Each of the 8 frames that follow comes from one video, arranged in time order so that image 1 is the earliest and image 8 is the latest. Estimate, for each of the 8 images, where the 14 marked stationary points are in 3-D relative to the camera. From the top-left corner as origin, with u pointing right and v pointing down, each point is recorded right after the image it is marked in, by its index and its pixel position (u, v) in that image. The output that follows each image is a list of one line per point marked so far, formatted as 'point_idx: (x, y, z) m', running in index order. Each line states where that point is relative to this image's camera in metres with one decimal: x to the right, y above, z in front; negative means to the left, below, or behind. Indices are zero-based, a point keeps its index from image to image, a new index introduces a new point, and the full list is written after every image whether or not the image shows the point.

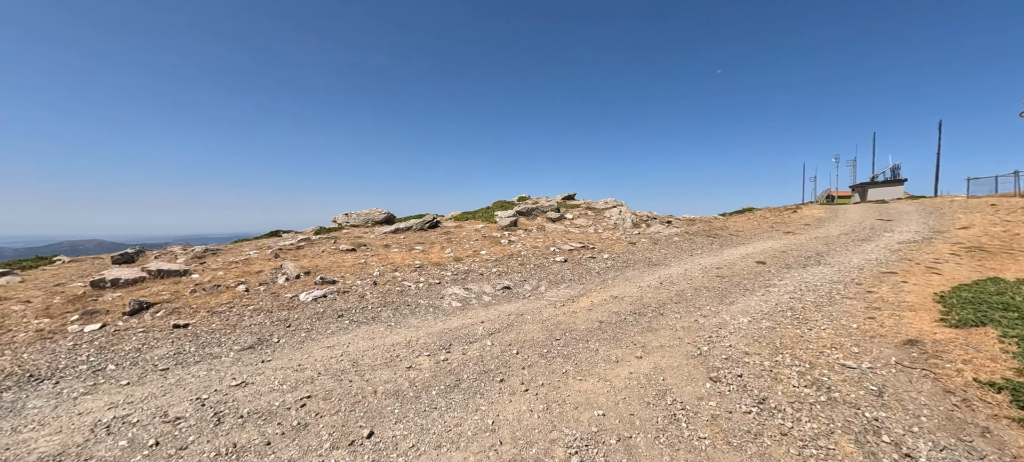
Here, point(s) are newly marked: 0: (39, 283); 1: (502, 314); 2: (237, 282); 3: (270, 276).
0: (-23.1, -2.6, +17.8) m
1: (-0.5, -4.2, +18.1) m
2: (-13.4, -2.5, +17.7) m
3: (-12.7, -2.4, +19.1) m
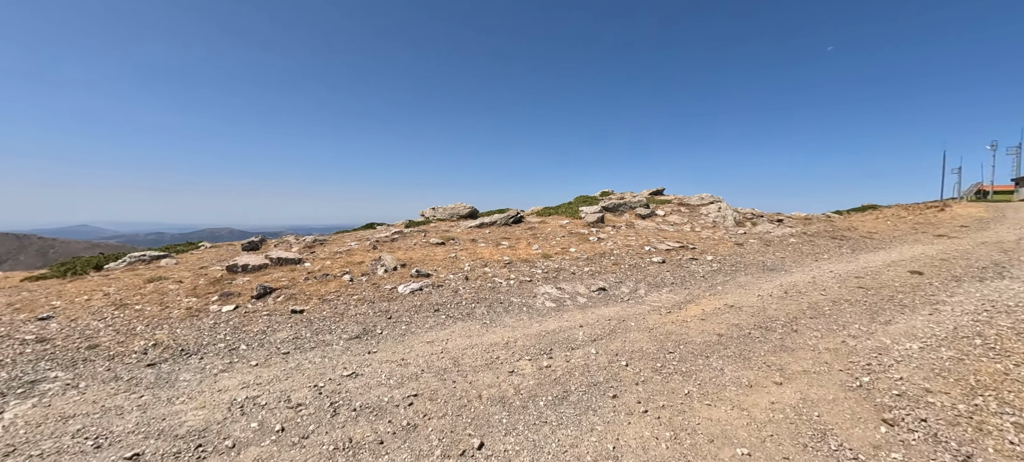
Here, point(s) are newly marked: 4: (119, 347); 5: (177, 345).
0: (-18.1, -2.0, +20.5) m
1: (+4.1, -4.0, +16.5) m
2: (-8.6, -2.1, +18.6) m
3: (-7.7, -1.9, +19.8) m
4: (-12.7, -3.7, +11.7) m
5: (-11.0, -3.8, +12.0) m
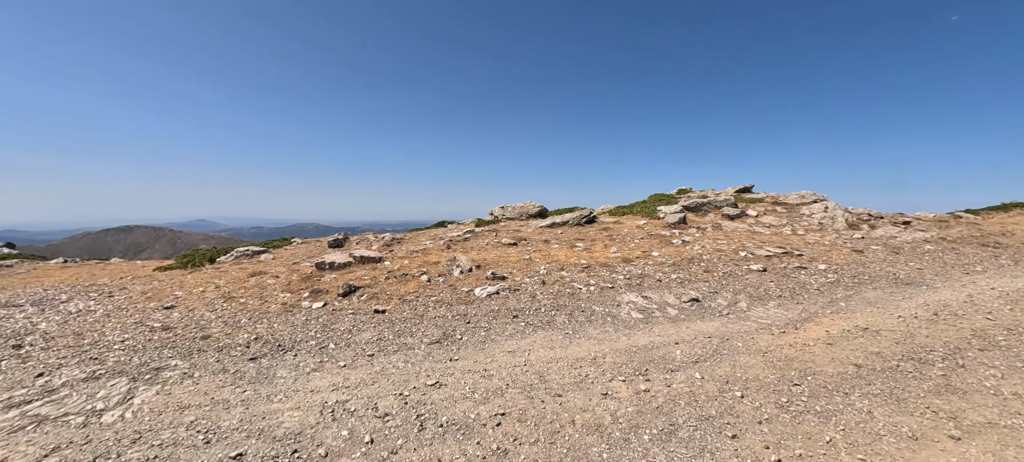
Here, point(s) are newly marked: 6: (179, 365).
0: (-13.7, -1.8, +22.0) m
1: (+7.5, -4.2, +14.5) m
2: (-4.7, -2.1, +18.5) m
3: (-3.5, -1.9, +19.6) m
4: (-9.8, -3.7, +12.5) m
5: (-8.1, -3.7, +12.4) m
6: (-10.0, -4.0, +10.9) m
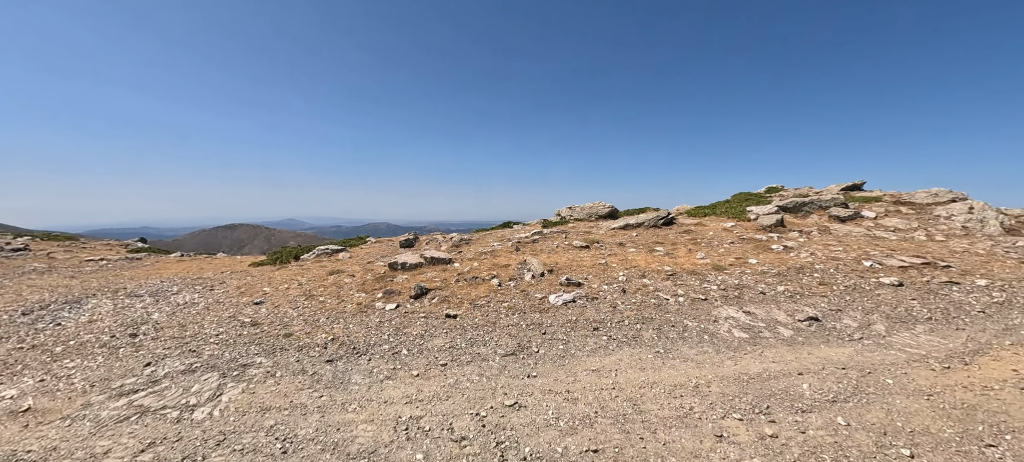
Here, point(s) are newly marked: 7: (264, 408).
0: (-9.4, -1.8, +22.6) m
1: (+10.3, -4.3, +11.8) m
2: (-1.0, -2.1, +17.7) m
3: (+0.3, -2.0, +18.6) m
4: (-7.1, -3.7, +12.5) m
5: (-5.5, -3.7, +12.3) m
6: (-7.6, -4.0, +11.1) m
7: (-6.2, -4.4, +9.1) m
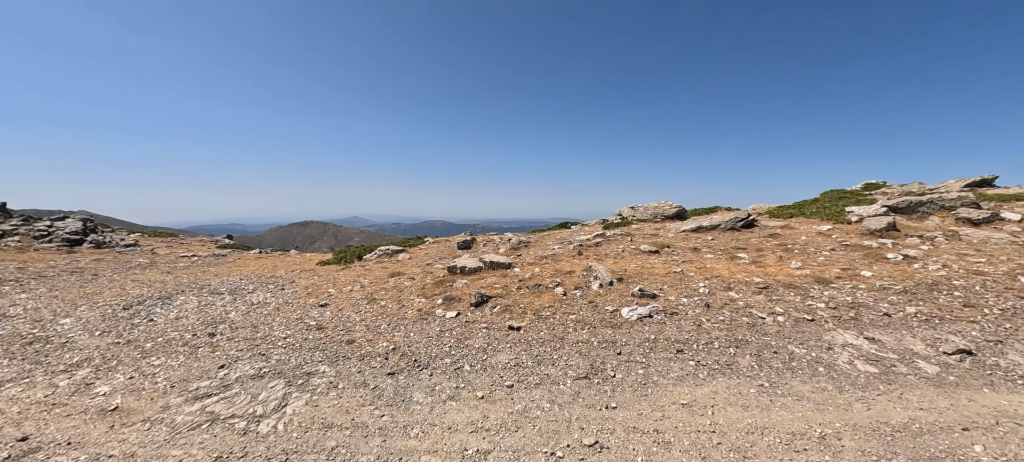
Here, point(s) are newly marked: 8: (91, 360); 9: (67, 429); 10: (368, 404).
0: (-5.7, -1.9, +22.4) m
1: (+12.3, -4.7, +9.0) m
2: (+1.9, -2.3, +16.5) m
3: (+3.3, -2.2, +17.1) m
4: (-4.8, -3.8, +12.2) m
5: (-3.3, -3.9, +11.7) m
6: (-5.5, -4.2, +10.8) m
7: (-4.4, -4.6, +8.7) m
8: (-13.7, -4.2, +11.8) m
9: (-10.4, -4.6, +8.5) m
10: (-3.7, -4.4, +9.3) m
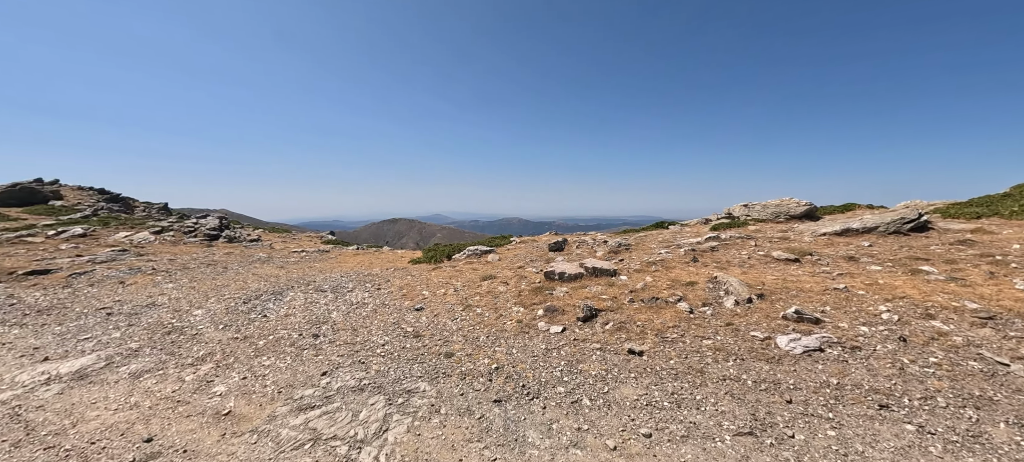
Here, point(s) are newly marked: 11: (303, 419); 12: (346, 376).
0: (-0.1, -1.9, +21.1) m
1: (+14.8, -5.0, +4.4) m
2: (+6.1, -2.4, +13.7) m
3: (+7.7, -2.4, +14.1) m
4: (-1.3, -3.9, +10.9) m
5: (+0.1, -4.0, +10.1) m
6: (-2.3, -4.2, +9.7) m
7: (-1.6, -4.7, +7.4) m
8: (-10.1, -4.2, +12.3) m
9: (-7.5, -4.7, +8.4) m
10: (-0.8, -4.5, +7.9) m
11: (-5.0, -4.5, +8.8) m
12: (-4.8, -4.2, +10.4) m
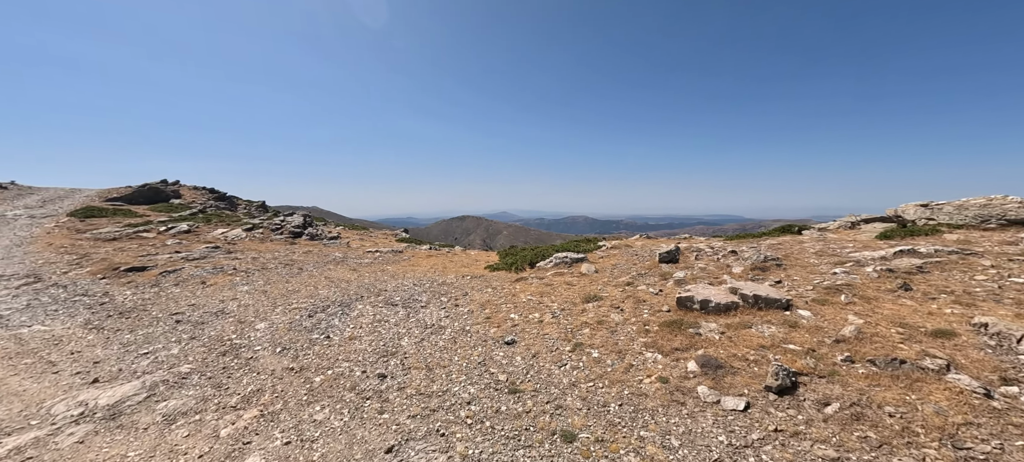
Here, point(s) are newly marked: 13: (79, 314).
0: (+4.7, -2.2, +16.7) m
1: (+16.4, -5.5, -2.3) m
2: (+9.6, -2.9, +8.3) m
3: (+11.1, -2.8, +8.4) m
4: (+1.7, -4.2, +6.8) m
5: (+3.0, -4.4, +5.8) m
6: (+0.5, -4.5, +5.8) m
7: (+0.8, -5.0, +3.4) m
8: (-6.7, -4.3, +9.7) m
9: (-4.9, -4.9, +5.5) m
10: (+1.7, -4.9, +3.8) m
11: (-2.3, -4.8, +5.4) m
12: (-1.8, -4.4, +7.0) m
13: (-20.3, -3.9, +17.1) m
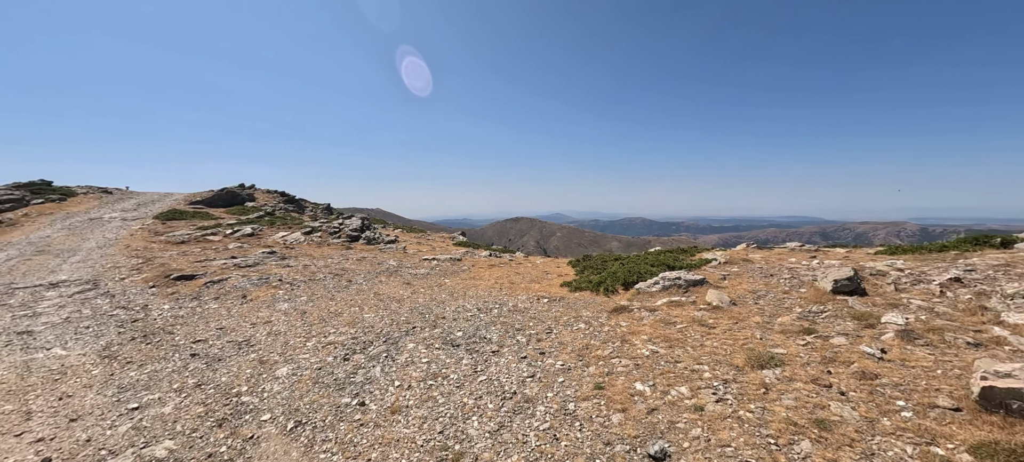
0: (+8.0, -2.7, +10.9) m
1: (+16.9, -6.1, -9.6) m
2: (+11.6, -3.4, +2.0) m
3: (+13.2, -3.3, +1.9) m
4: (+3.6, -4.7, +1.6) m
5: (+4.7, -4.8, +0.4) m
6: (+2.3, -5.0, +0.8) m
7: (+2.2, -5.5, -1.6) m
8: (-4.3, -4.7, +5.7) m
9: (-3.1, -5.3, +1.2) m
10: (+3.2, -5.3, -1.4) m
11: (-0.6, -5.2, +0.8) m
12: (+0.2, -4.9, +2.3) m
13: (-16.7, -4.2, +14.9) m
